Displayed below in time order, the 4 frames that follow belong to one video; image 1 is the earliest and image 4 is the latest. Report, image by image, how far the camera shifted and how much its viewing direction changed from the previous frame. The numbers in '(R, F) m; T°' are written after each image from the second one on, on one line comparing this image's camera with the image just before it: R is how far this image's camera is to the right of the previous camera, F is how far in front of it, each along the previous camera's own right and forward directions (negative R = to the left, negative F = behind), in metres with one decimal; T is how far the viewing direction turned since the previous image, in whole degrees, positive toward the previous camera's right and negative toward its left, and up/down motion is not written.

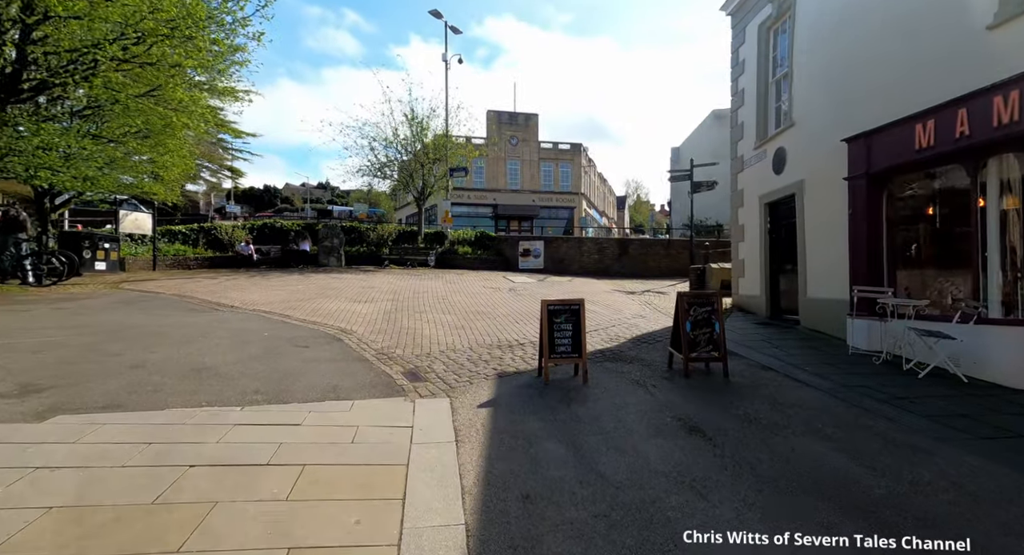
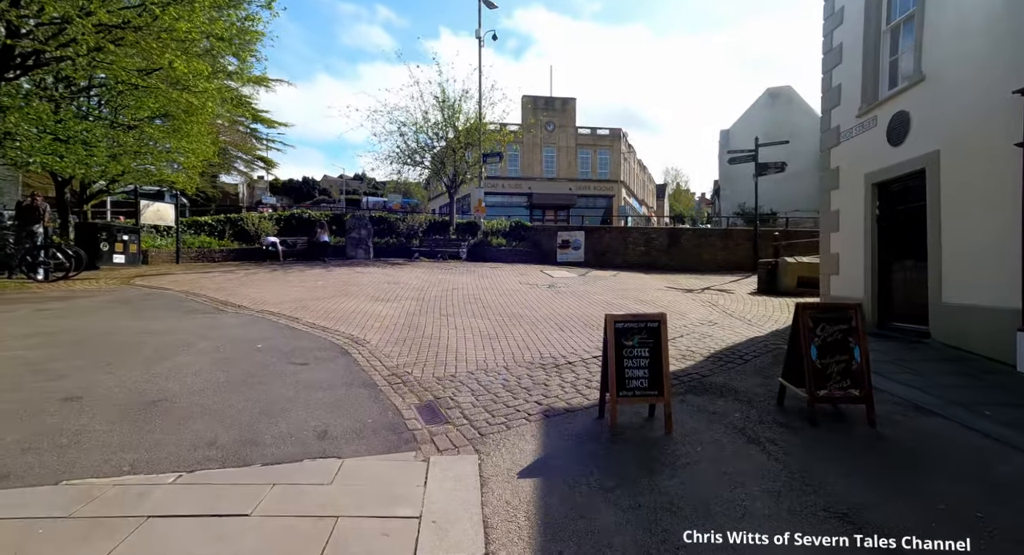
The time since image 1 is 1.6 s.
(-0.2, +1.7) m; -4°
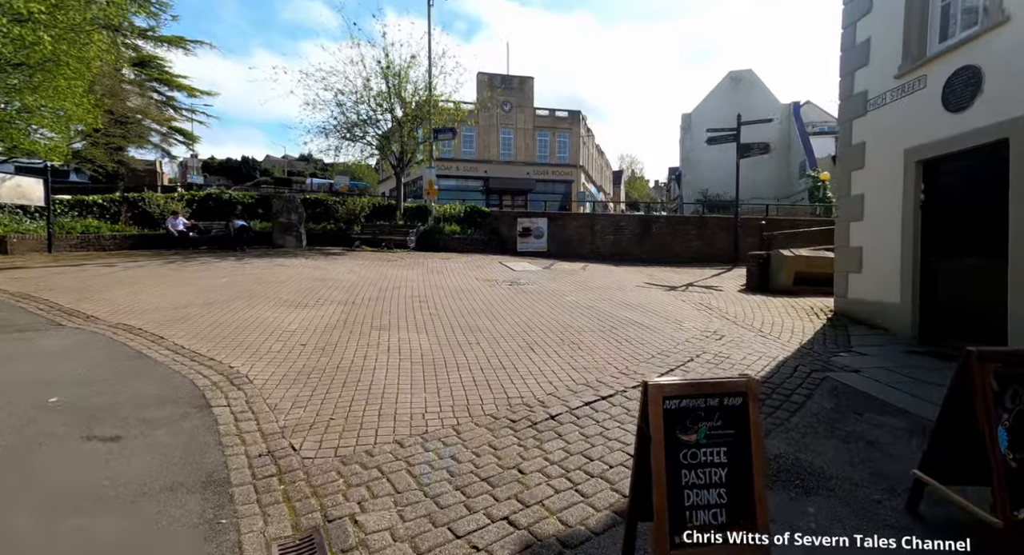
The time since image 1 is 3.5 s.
(0.0, +2.2) m; +5°
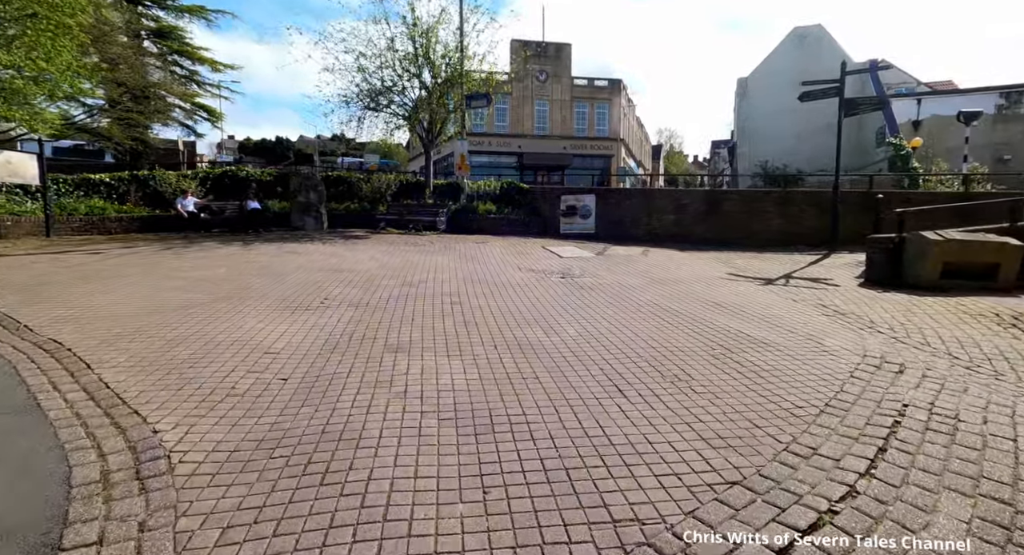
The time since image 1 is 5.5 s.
(-0.4, +2.2) m; -4°
